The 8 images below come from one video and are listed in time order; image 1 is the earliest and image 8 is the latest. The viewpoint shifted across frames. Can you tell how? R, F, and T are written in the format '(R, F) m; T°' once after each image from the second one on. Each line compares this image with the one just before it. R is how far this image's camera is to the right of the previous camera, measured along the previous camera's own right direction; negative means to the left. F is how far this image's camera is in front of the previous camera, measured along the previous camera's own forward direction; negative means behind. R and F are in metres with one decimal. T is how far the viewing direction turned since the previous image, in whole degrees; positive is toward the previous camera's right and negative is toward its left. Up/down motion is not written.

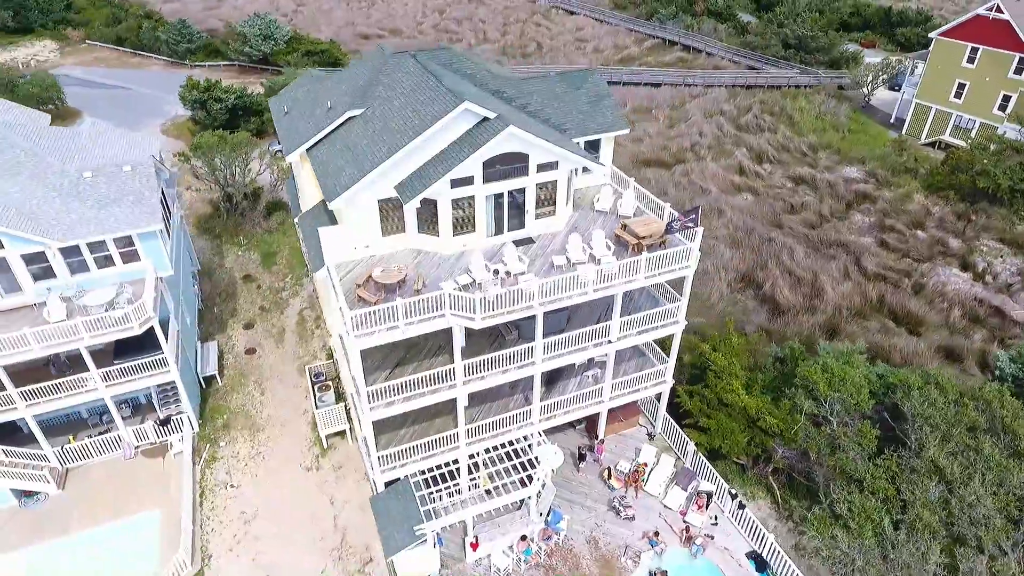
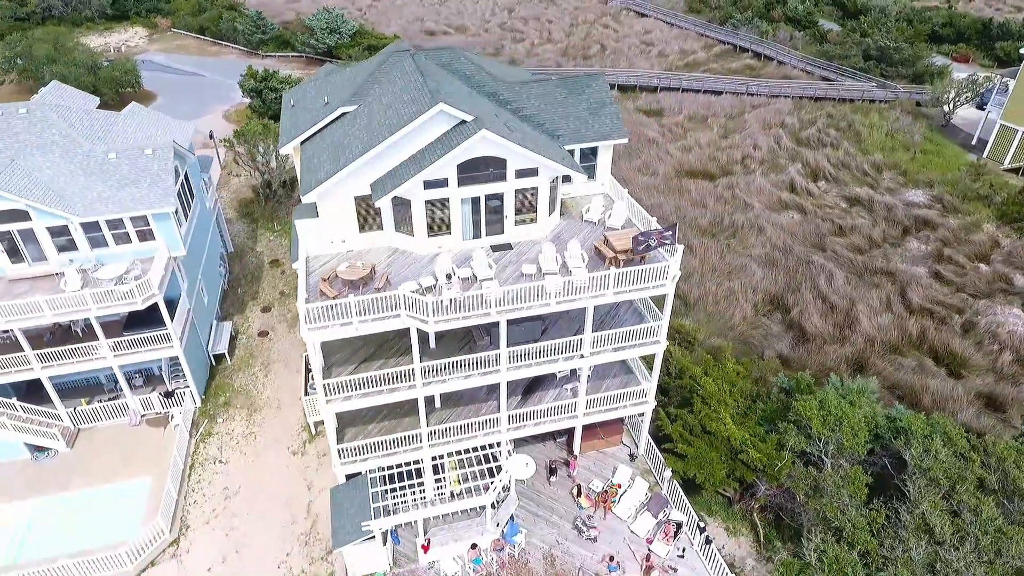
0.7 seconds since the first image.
(+2.6, +0.4) m; -6°
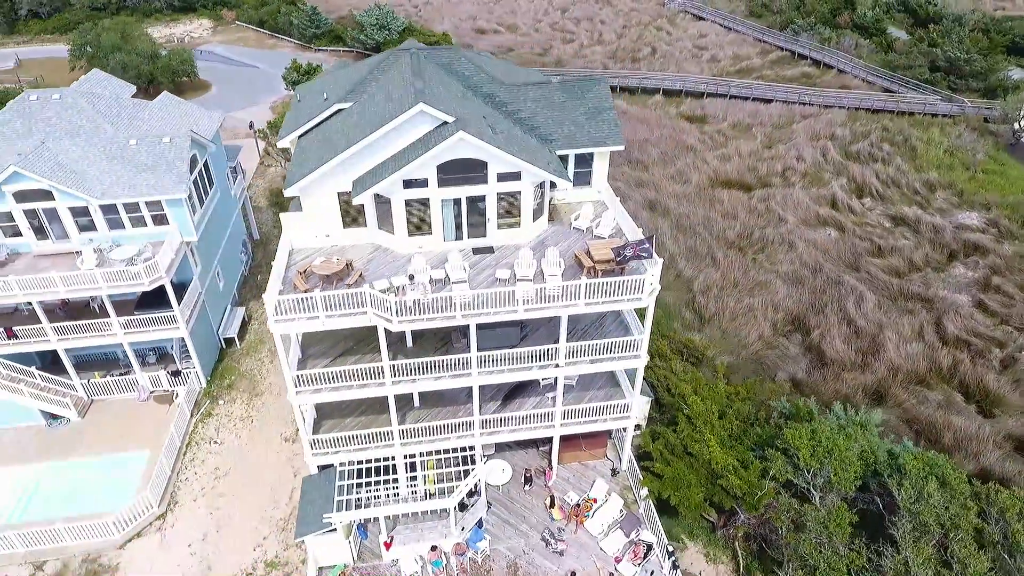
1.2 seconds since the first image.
(+2.0, +0.3) m; -5°
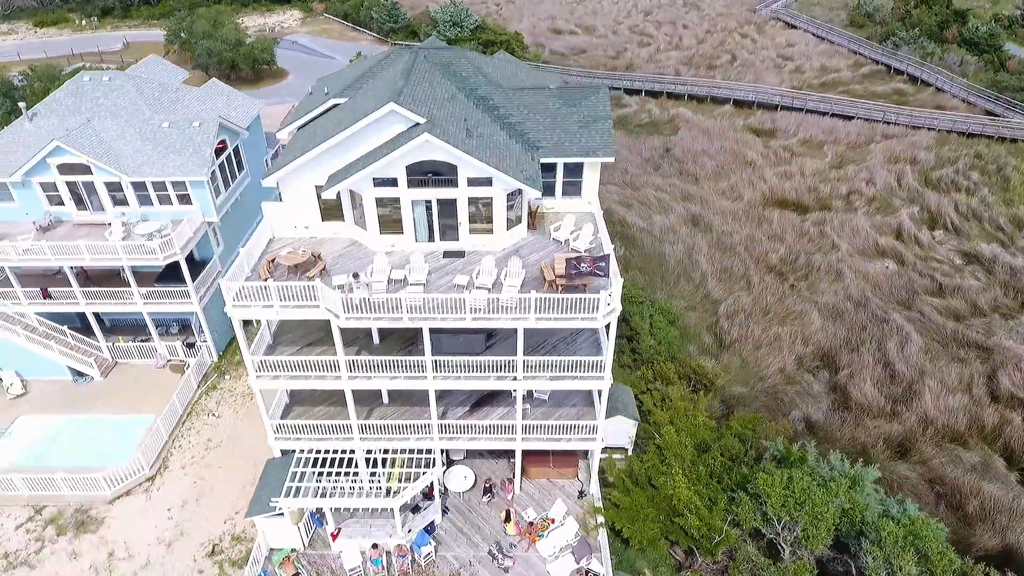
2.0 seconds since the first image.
(+3.0, +0.5) m; -7°
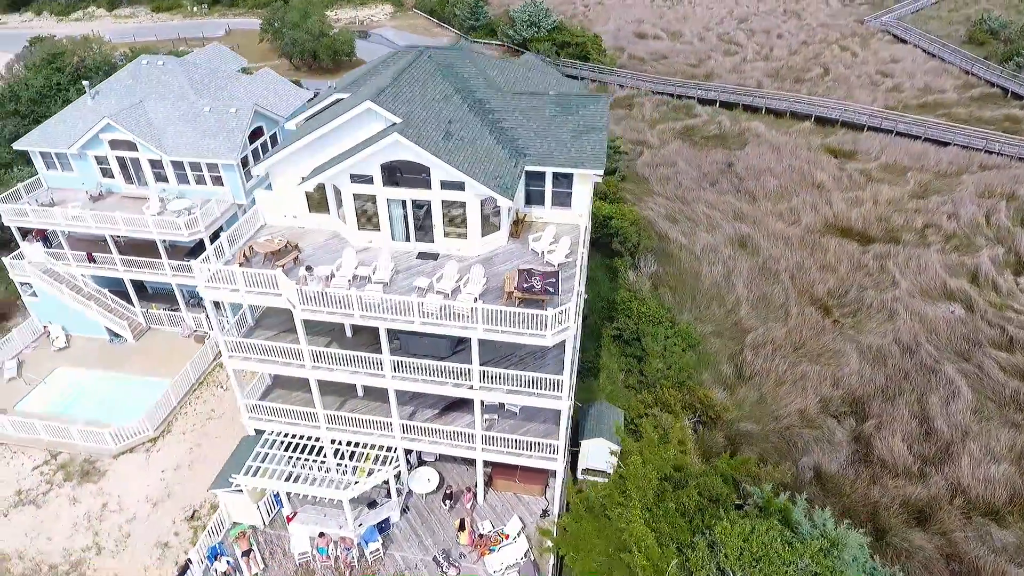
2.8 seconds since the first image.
(+3.0, +0.6) m; -8°
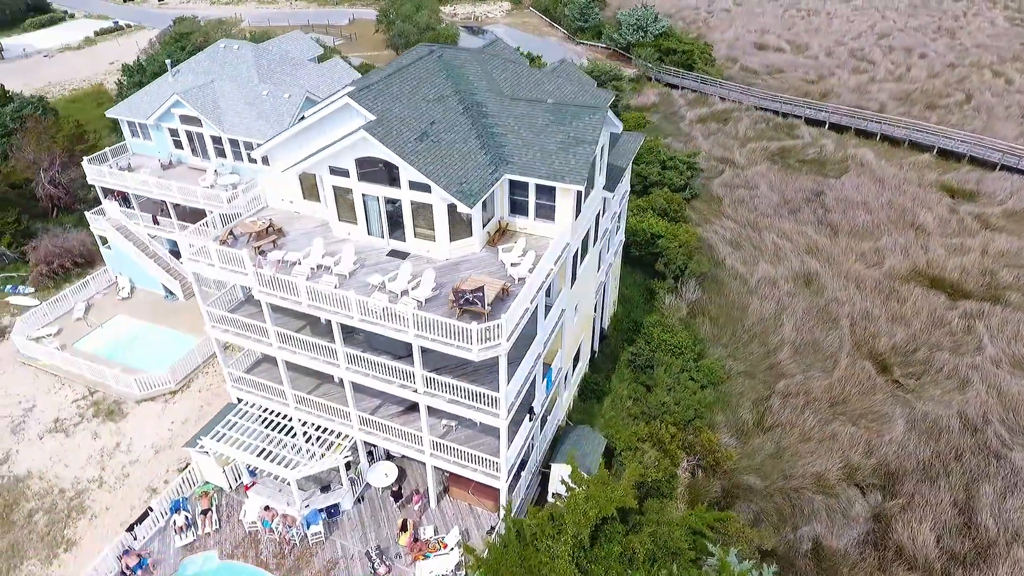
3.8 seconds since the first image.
(+3.9, +0.8) m; -10°
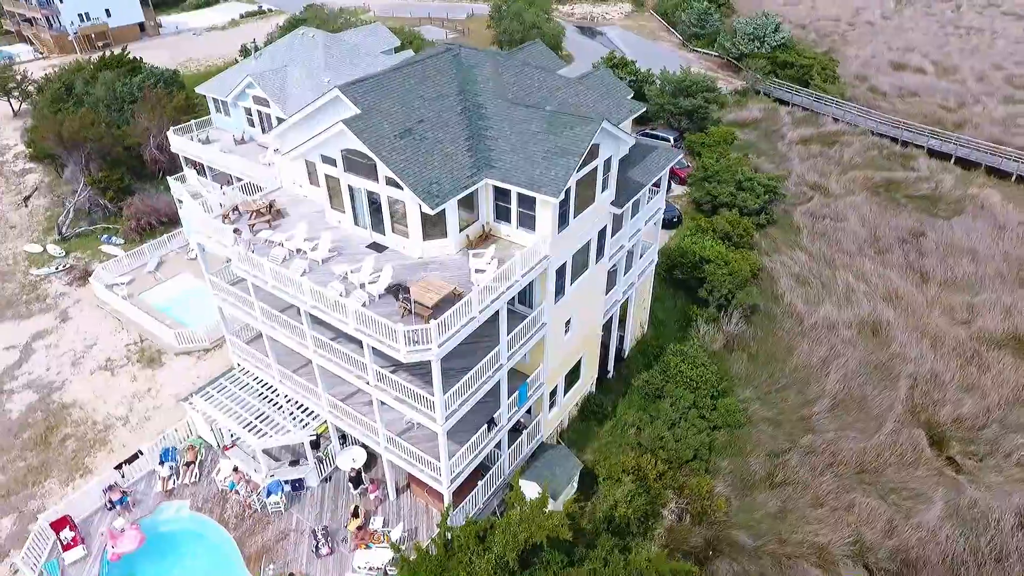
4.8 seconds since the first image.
(+3.8, +0.7) m; -10°
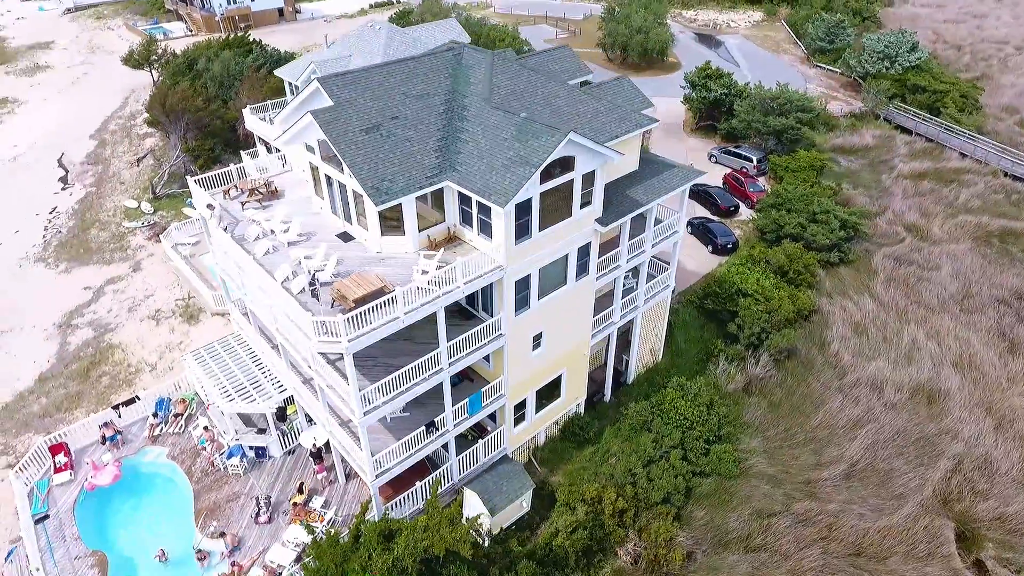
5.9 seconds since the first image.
(+4.3, +0.8) m; -11°
